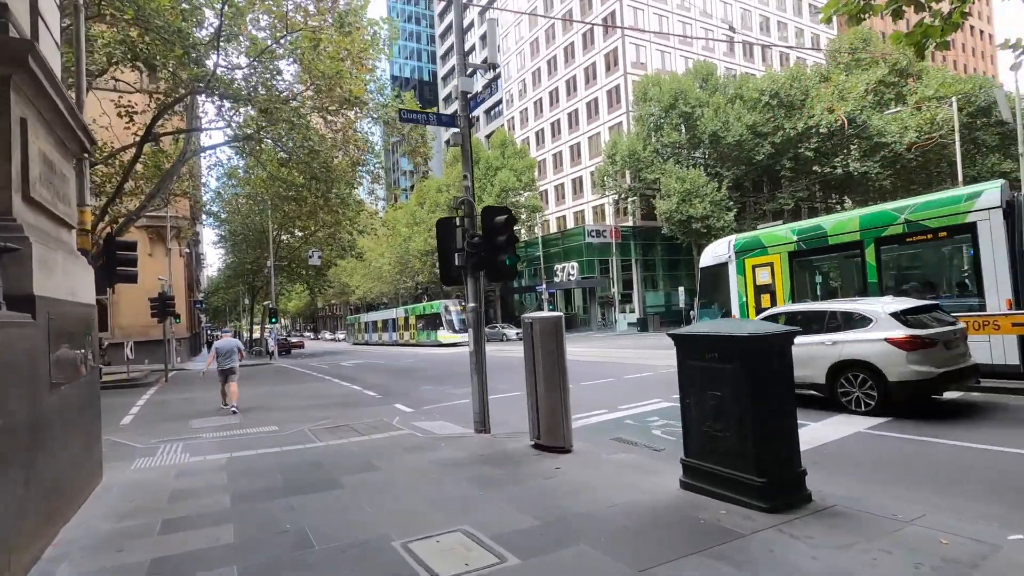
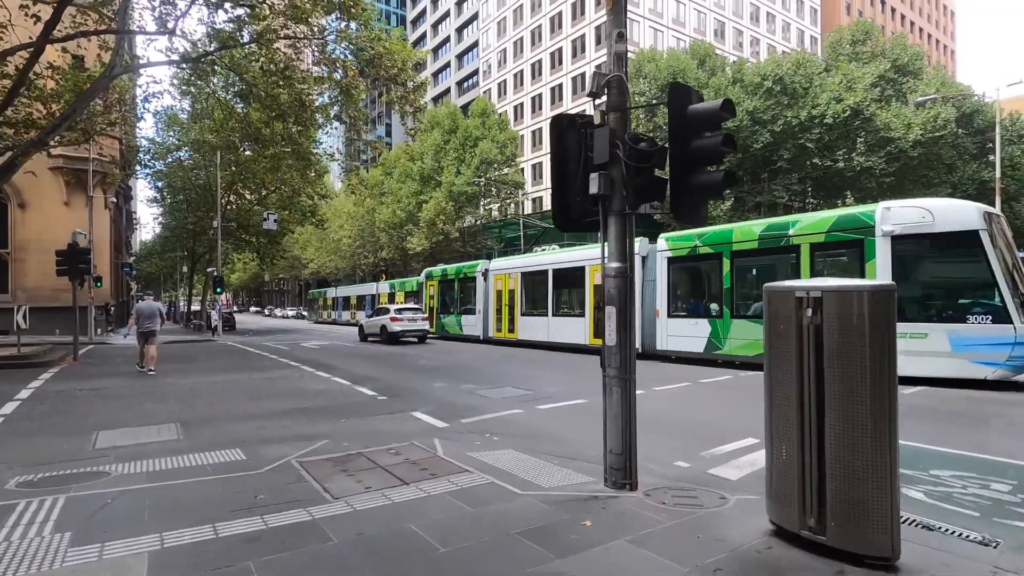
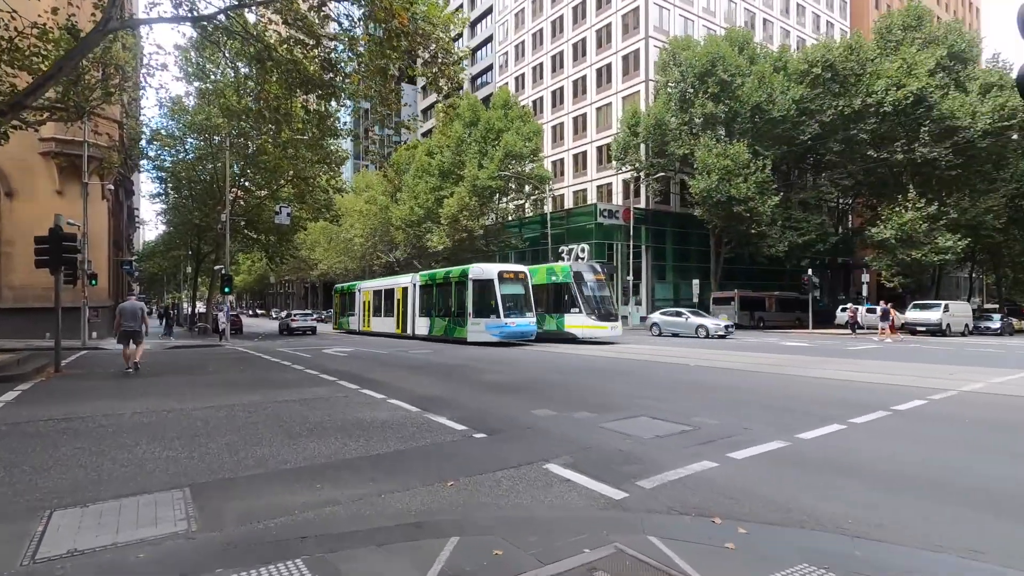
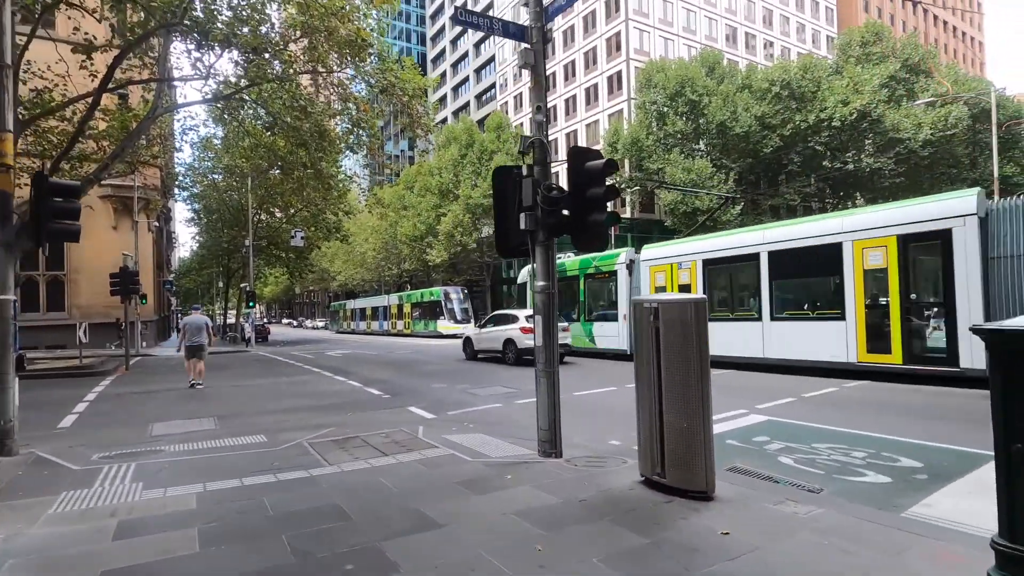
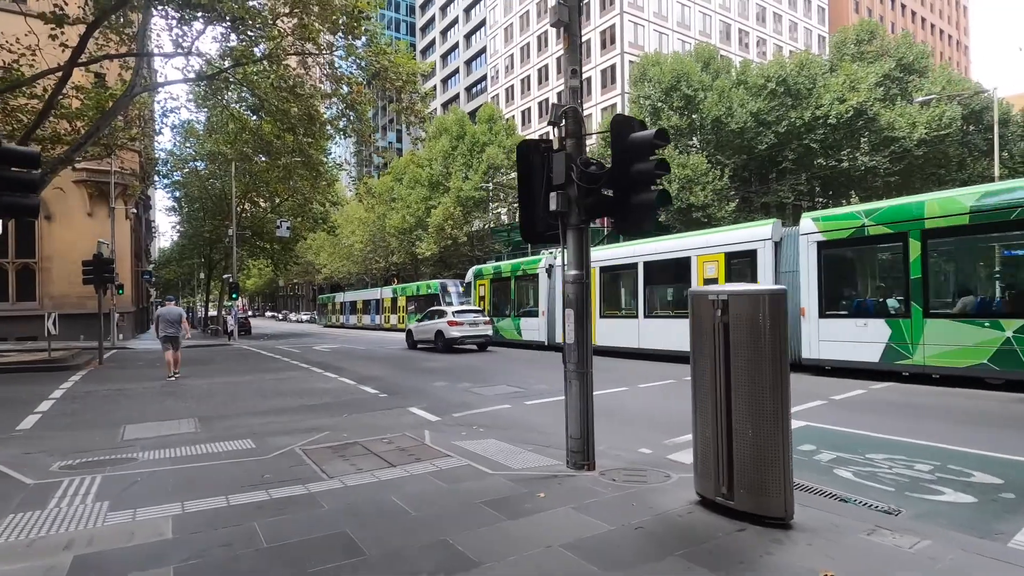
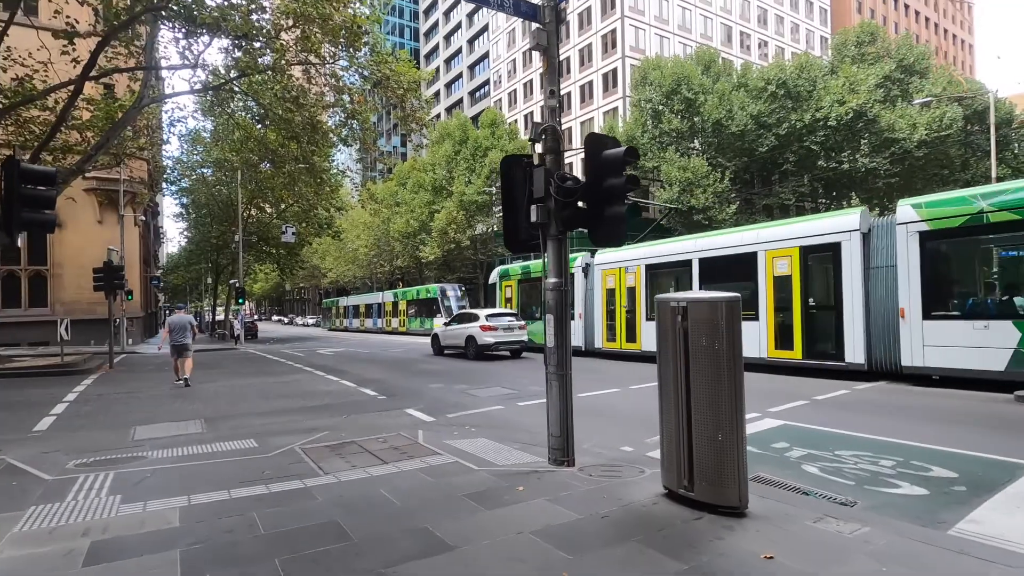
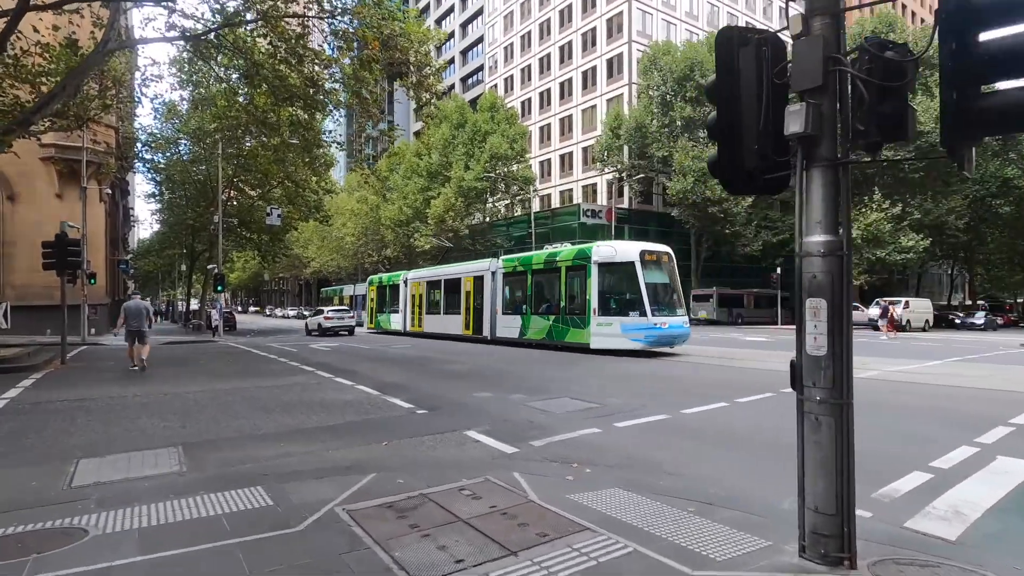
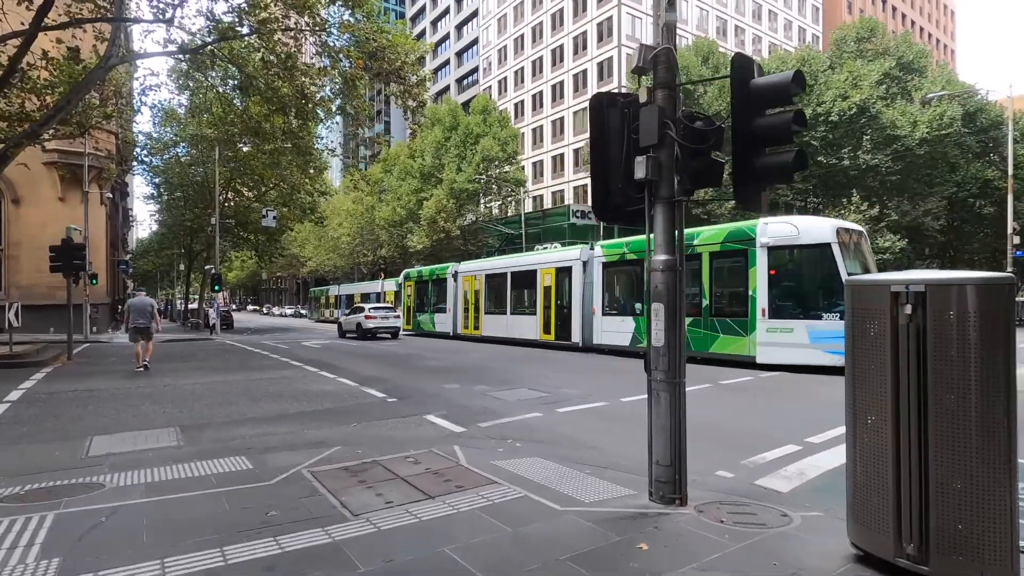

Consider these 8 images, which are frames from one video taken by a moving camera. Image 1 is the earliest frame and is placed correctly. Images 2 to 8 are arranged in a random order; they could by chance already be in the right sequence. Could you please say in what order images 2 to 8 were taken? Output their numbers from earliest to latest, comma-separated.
4, 6, 5, 2, 8, 7, 3
